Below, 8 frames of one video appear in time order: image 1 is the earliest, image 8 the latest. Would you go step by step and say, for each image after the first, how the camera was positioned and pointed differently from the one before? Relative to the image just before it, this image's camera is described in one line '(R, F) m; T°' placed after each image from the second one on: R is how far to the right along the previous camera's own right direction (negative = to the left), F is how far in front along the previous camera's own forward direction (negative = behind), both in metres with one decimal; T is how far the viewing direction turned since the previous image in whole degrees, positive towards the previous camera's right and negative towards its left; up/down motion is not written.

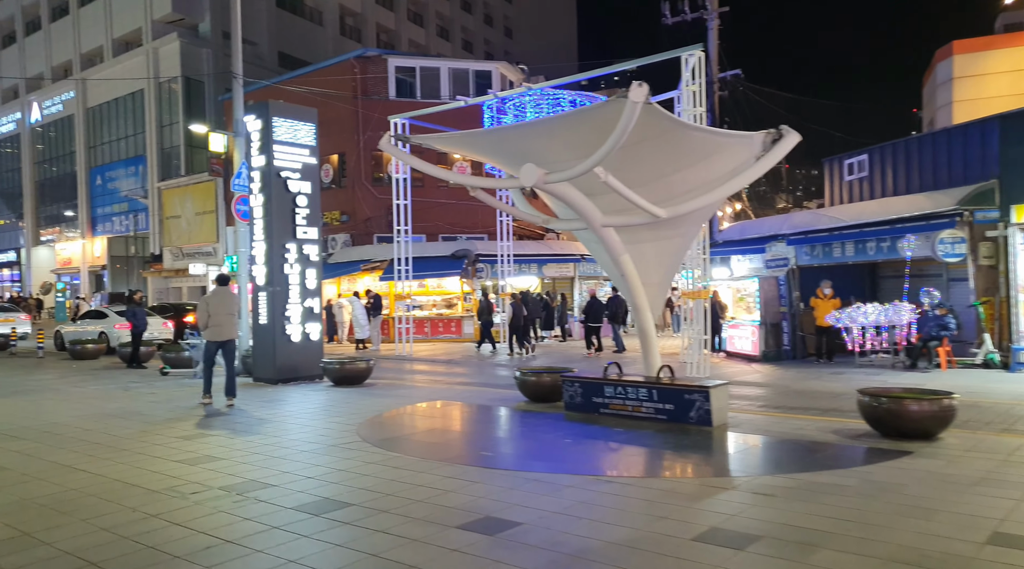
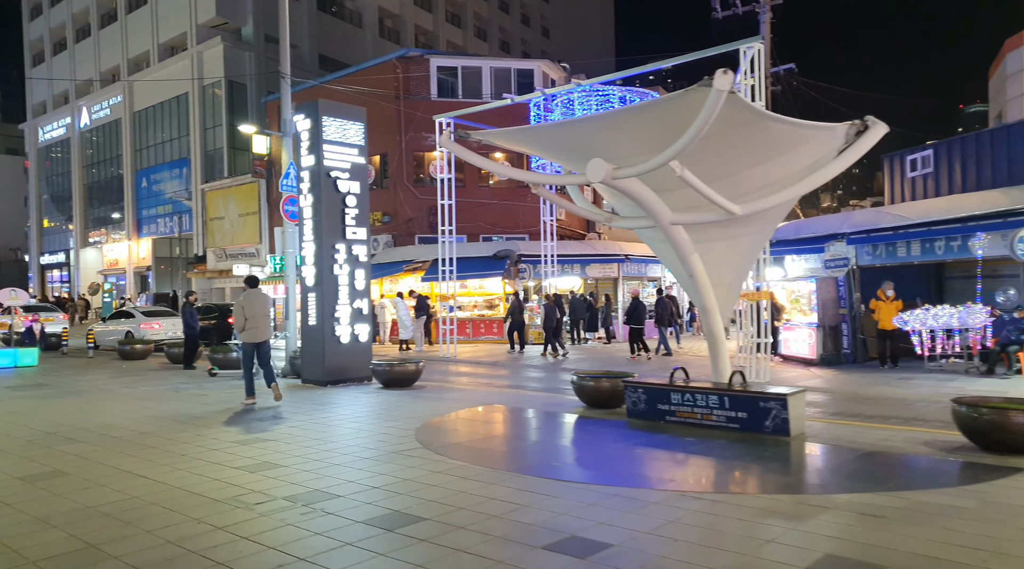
(-0.3, +0.3) m; -3°
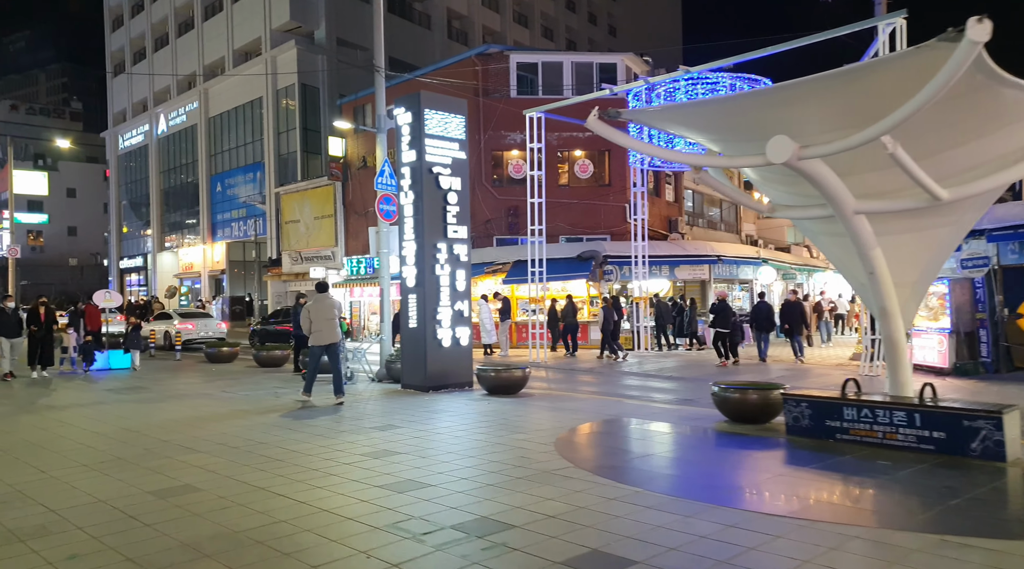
(-0.9, +0.7) m; -4°
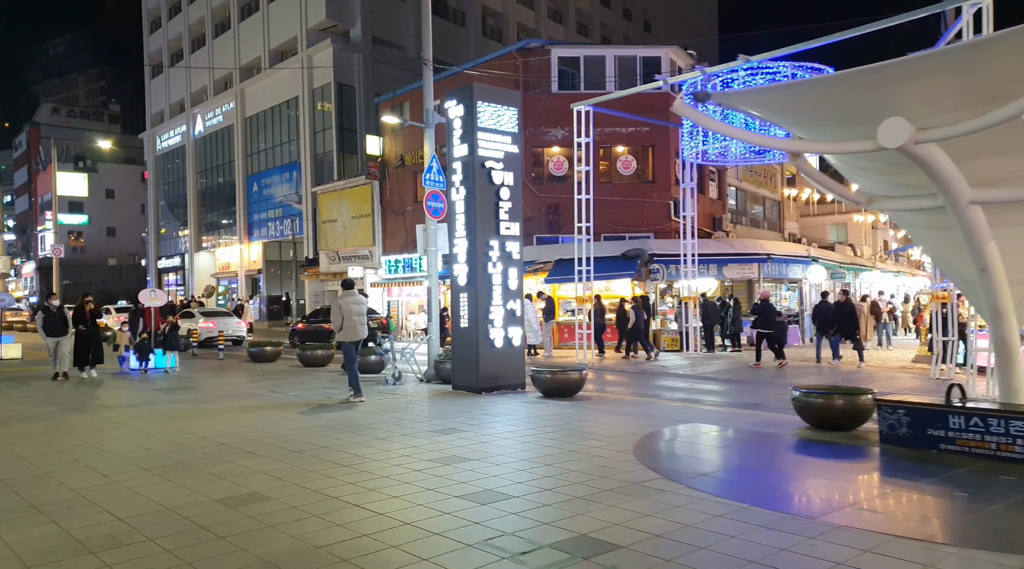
(-0.4, +0.4) m; -2°
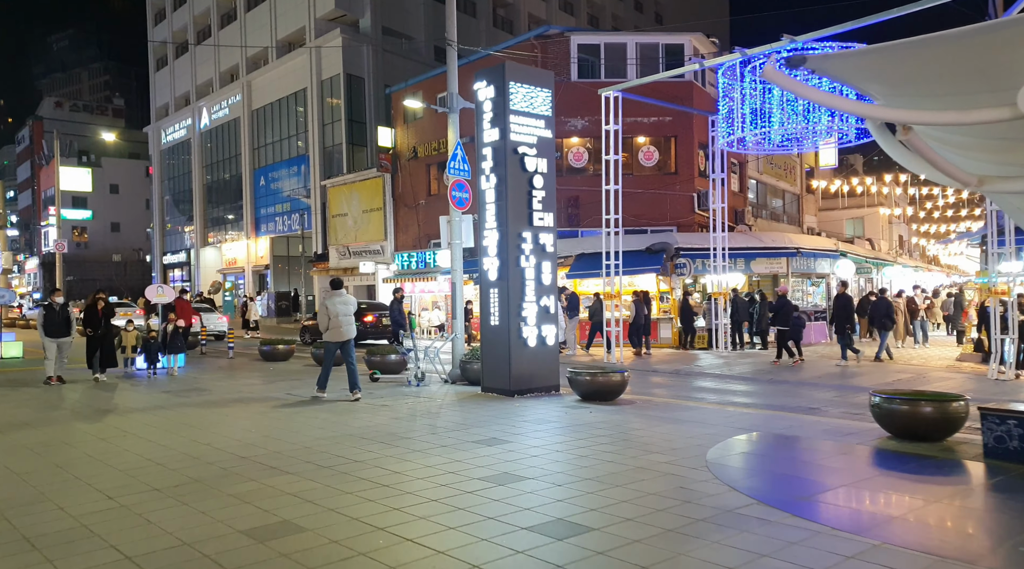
(-0.5, +0.8) m; 0°
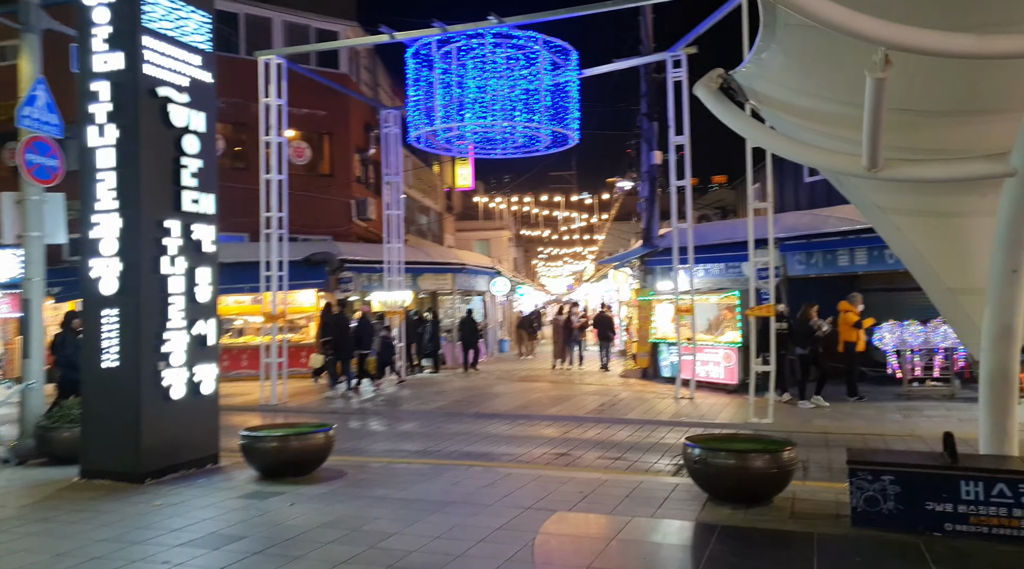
(-0.4, +3.4) m; +28°
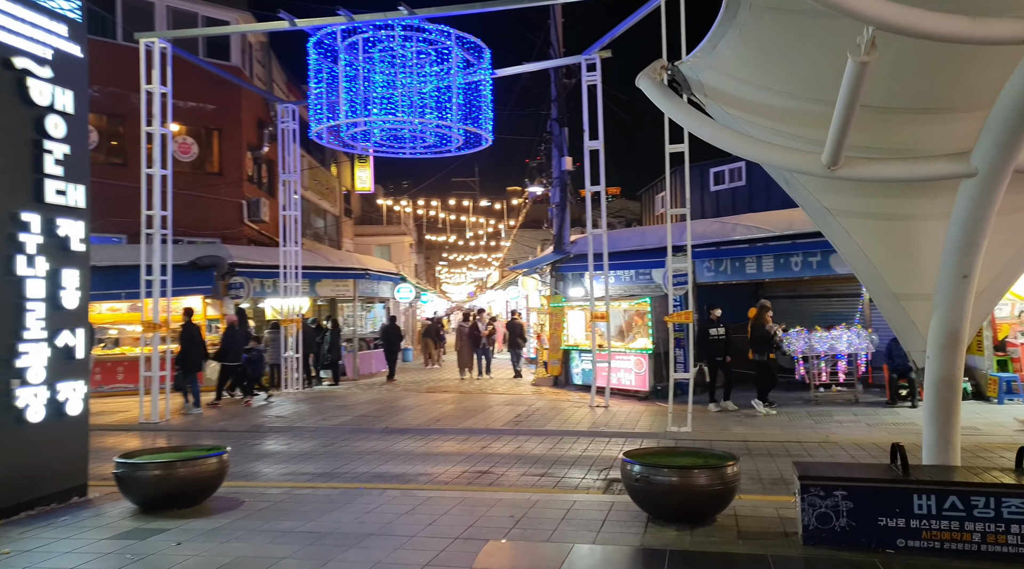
(-0.2, +0.7) m; +8°
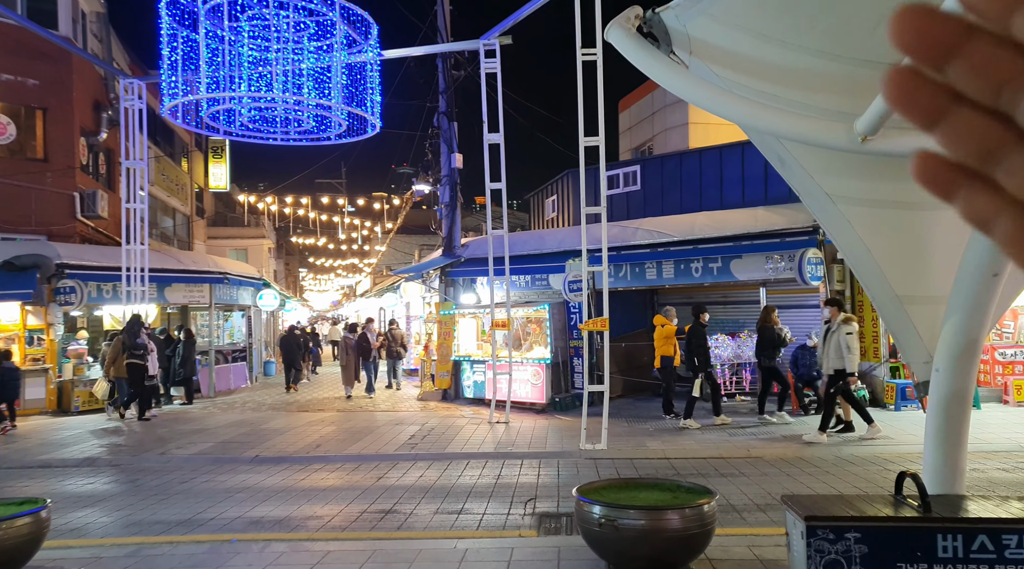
(-0.5, +1.3) m; +10°
